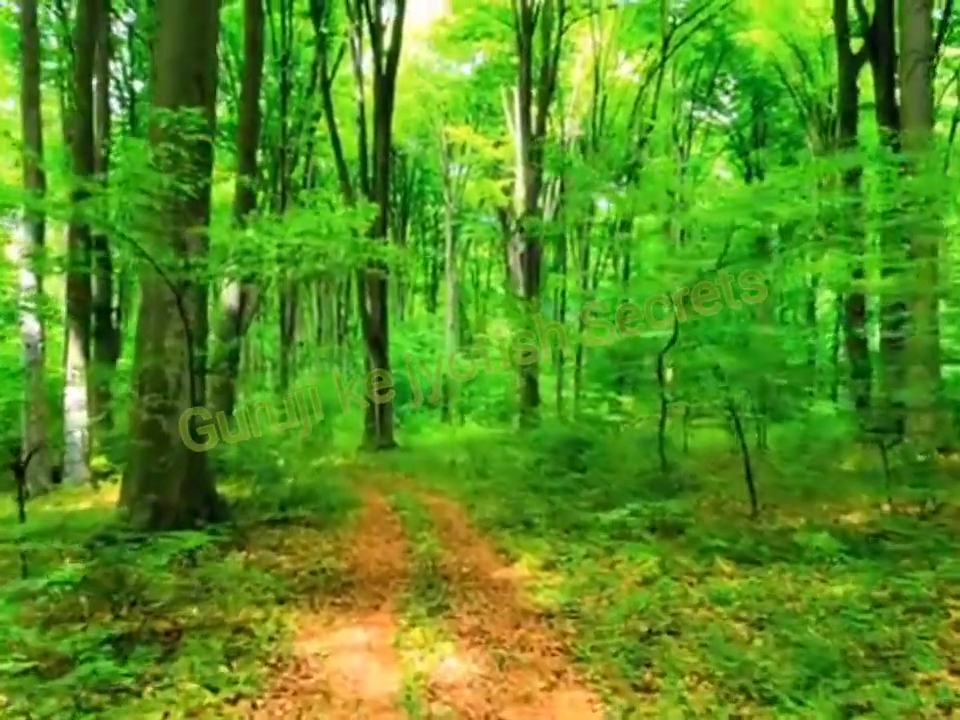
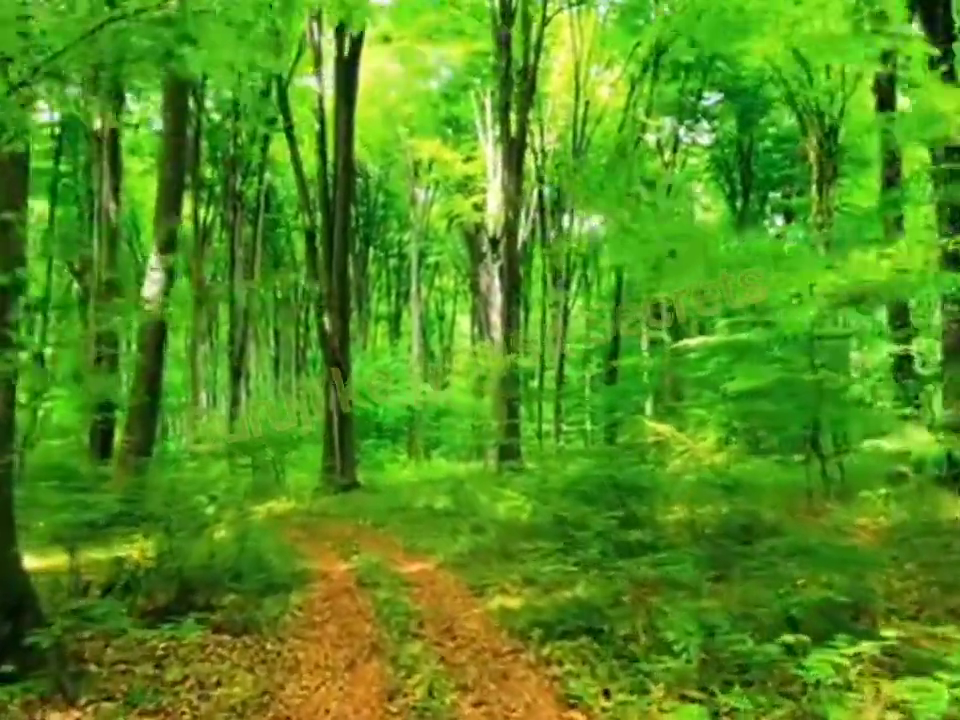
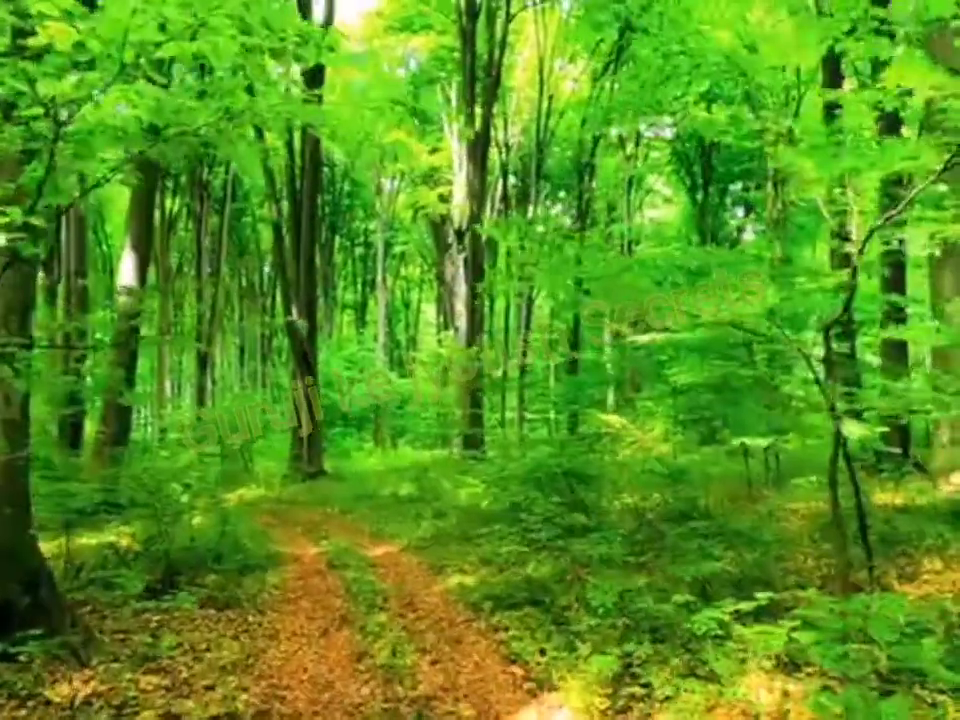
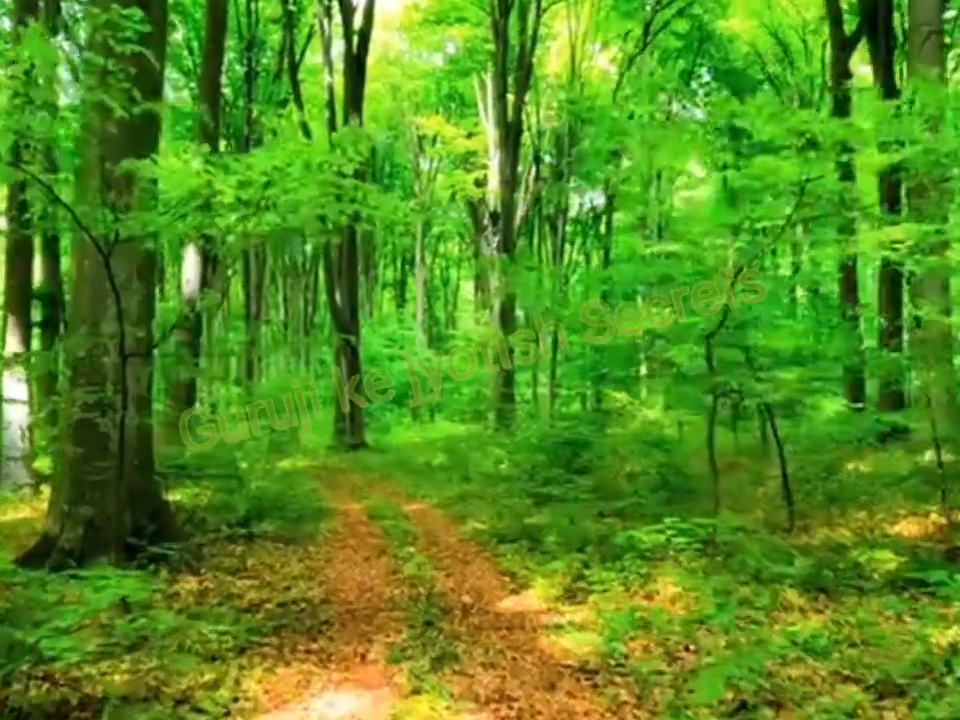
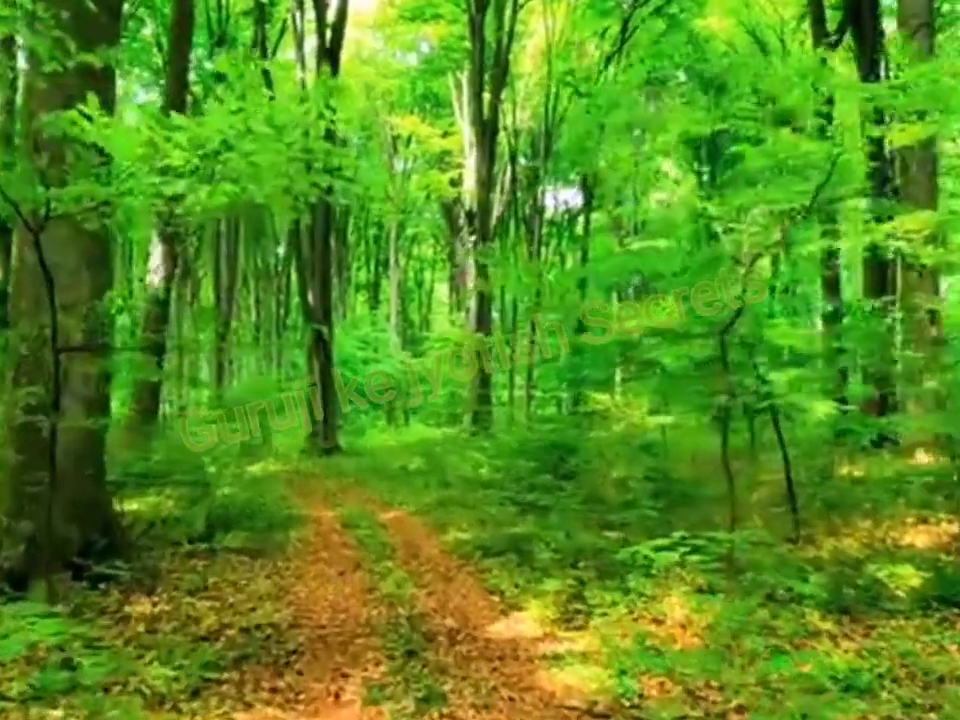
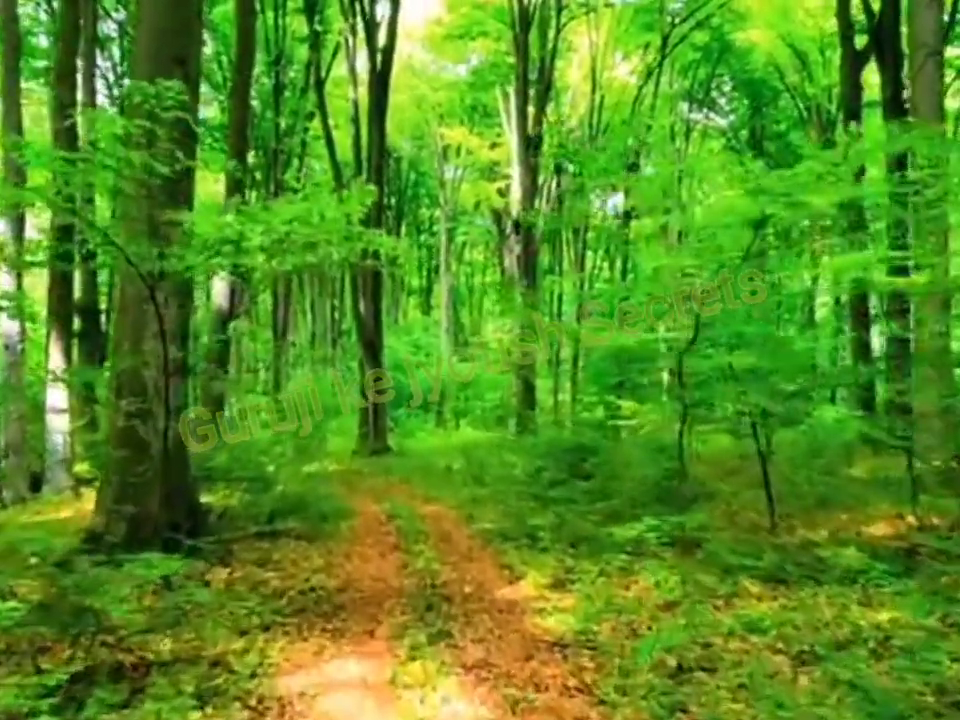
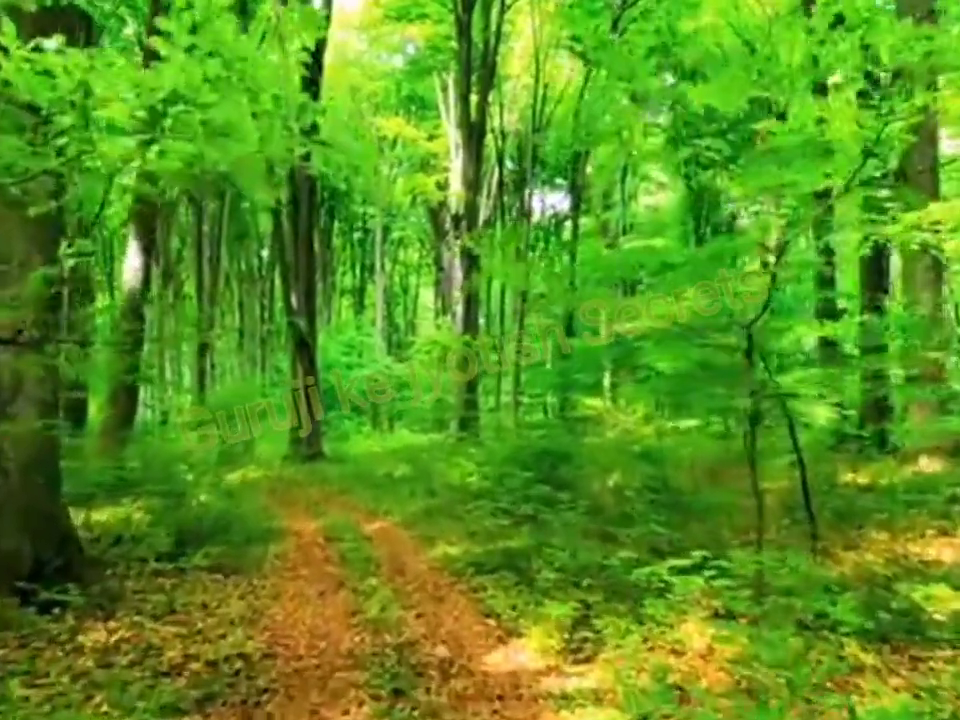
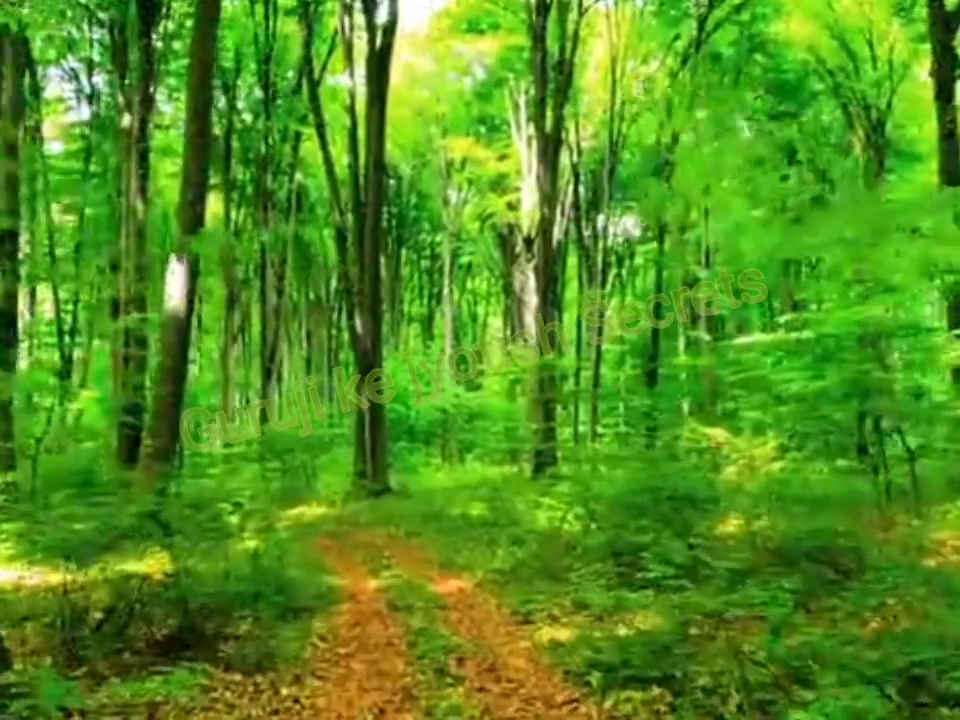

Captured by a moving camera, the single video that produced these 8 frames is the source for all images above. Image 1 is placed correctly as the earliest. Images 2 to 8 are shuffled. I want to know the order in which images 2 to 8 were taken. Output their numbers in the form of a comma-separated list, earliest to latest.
6, 4, 5, 7, 3, 2, 8
